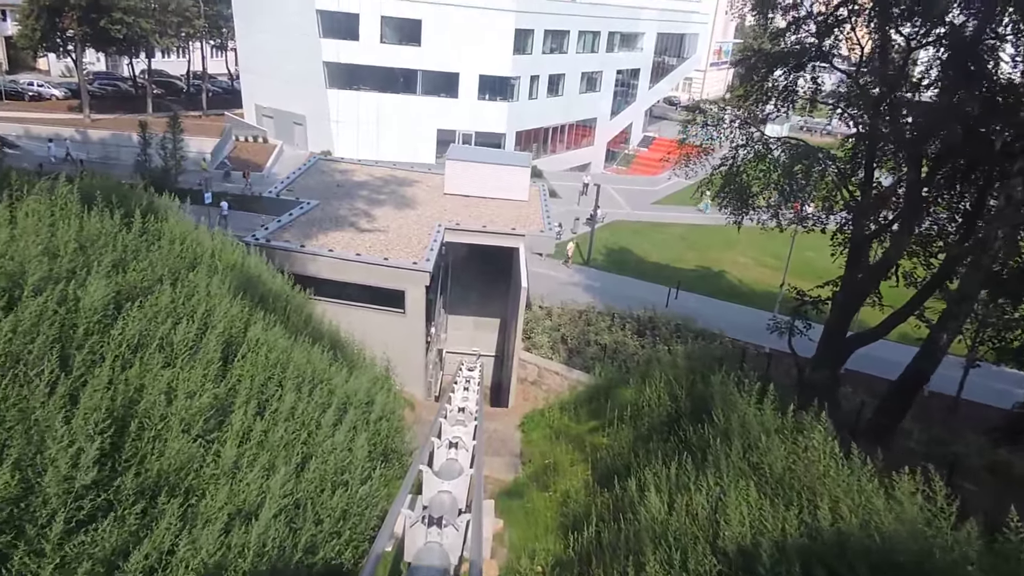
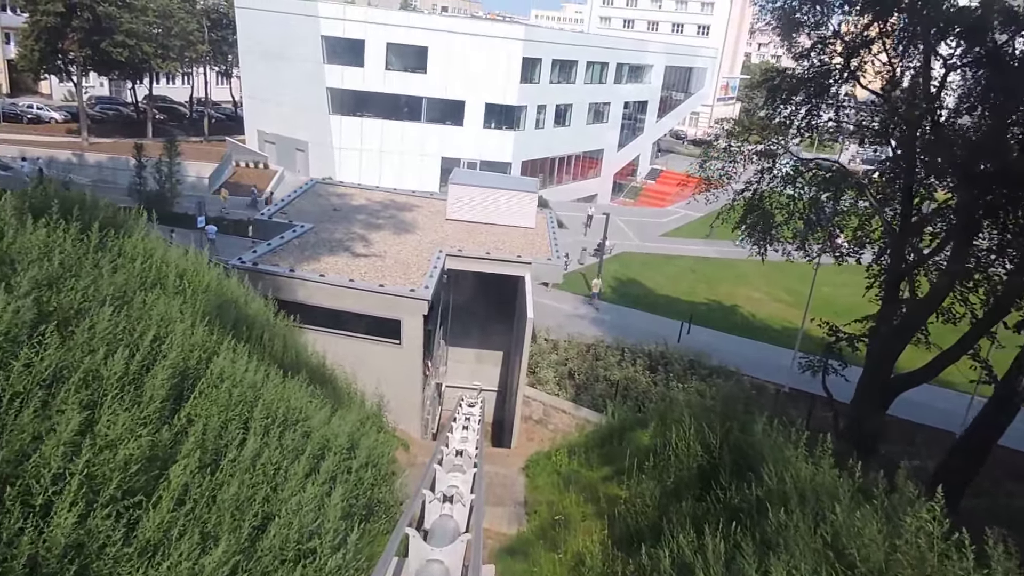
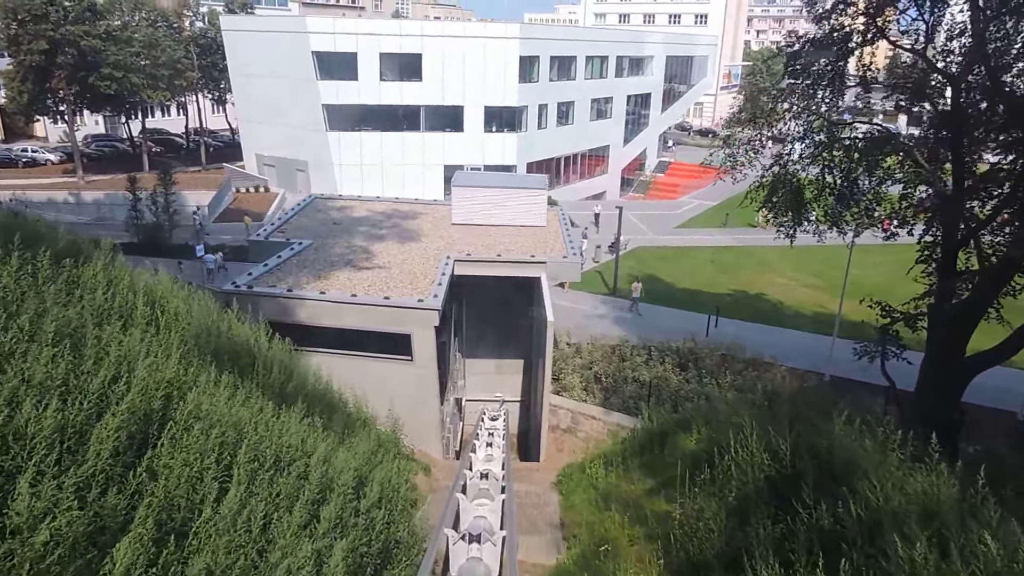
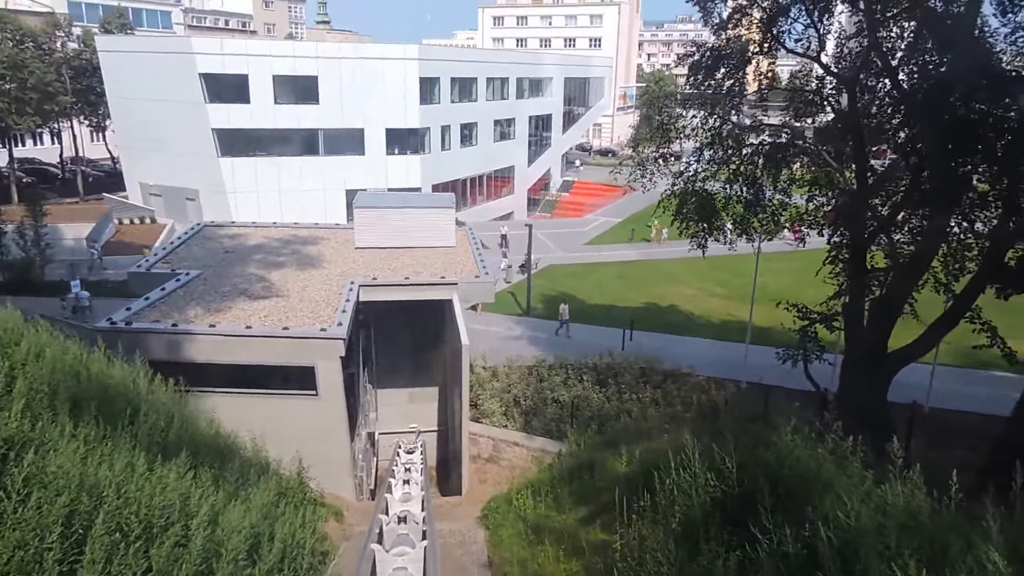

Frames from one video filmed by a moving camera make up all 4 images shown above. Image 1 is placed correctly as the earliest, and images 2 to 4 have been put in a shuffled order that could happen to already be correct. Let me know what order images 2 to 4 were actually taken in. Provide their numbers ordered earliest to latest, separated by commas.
2, 3, 4
